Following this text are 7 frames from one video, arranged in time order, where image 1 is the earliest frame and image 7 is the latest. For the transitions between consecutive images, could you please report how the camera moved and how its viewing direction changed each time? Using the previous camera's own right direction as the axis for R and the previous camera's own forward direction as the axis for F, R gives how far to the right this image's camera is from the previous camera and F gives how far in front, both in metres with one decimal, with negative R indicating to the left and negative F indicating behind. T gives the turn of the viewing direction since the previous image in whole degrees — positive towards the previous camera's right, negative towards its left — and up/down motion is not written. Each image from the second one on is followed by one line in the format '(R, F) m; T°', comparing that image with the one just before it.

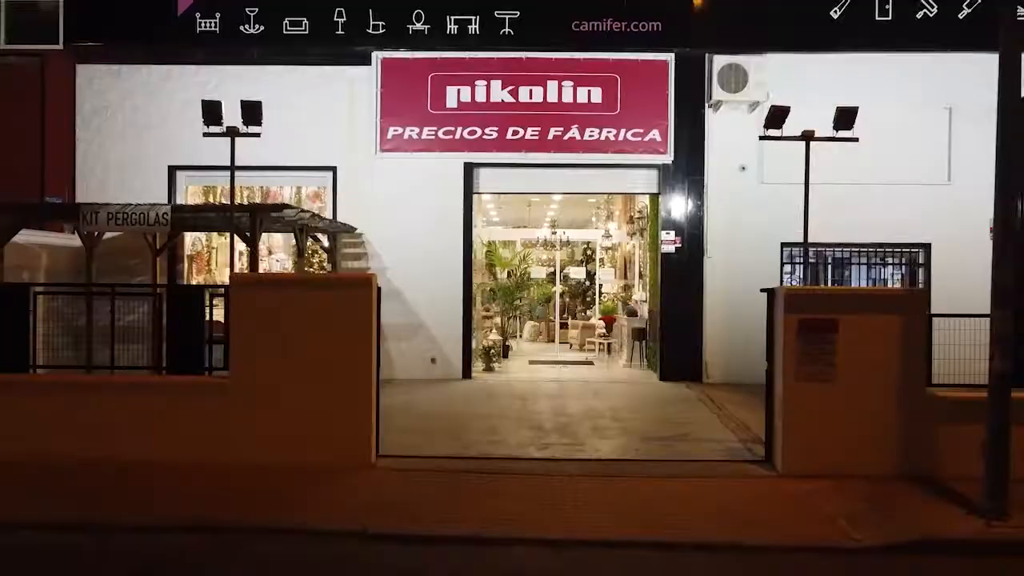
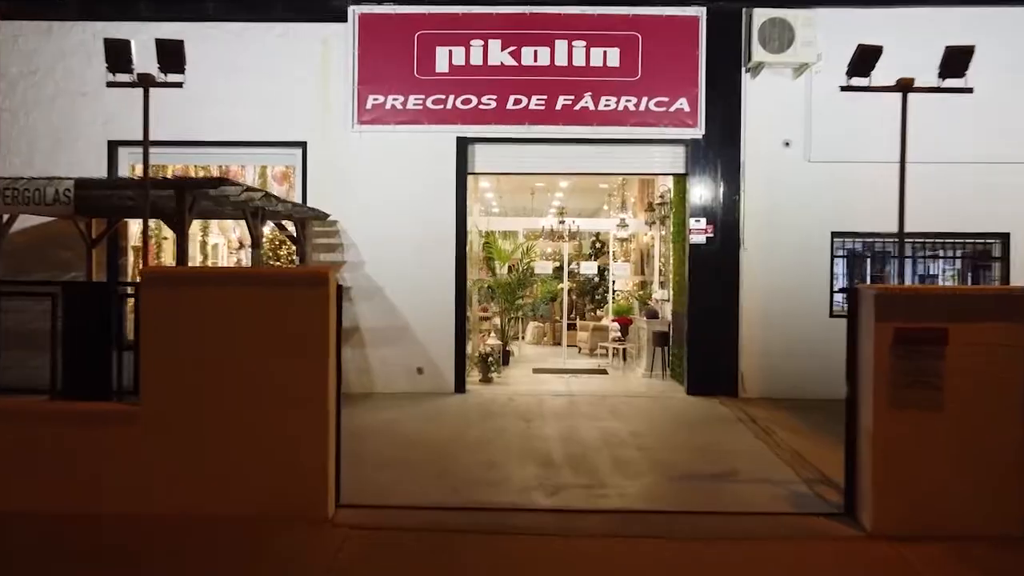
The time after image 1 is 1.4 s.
(0.0, +1.5) m; 0°
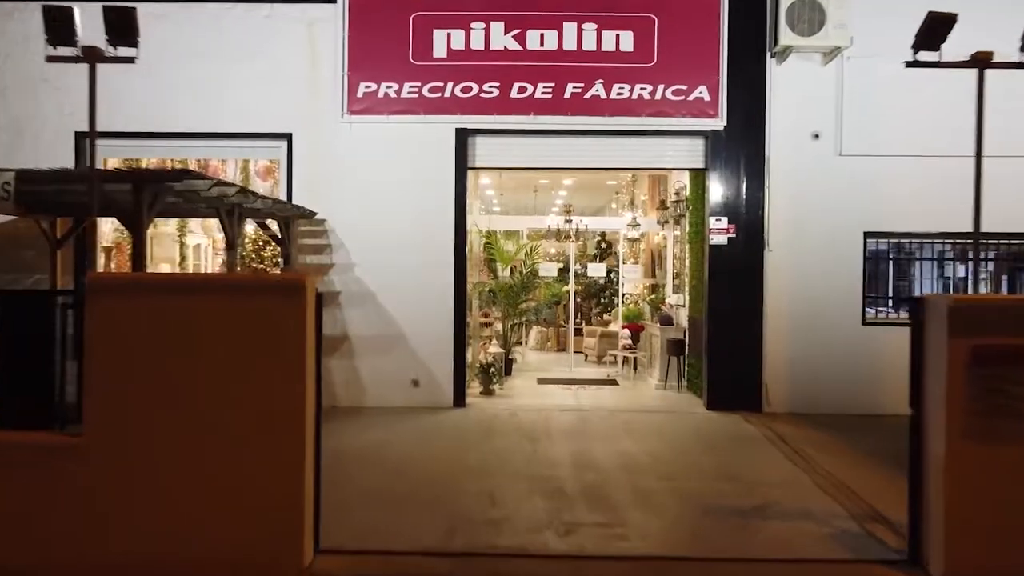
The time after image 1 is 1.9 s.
(-0.1, +0.7) m; 0°
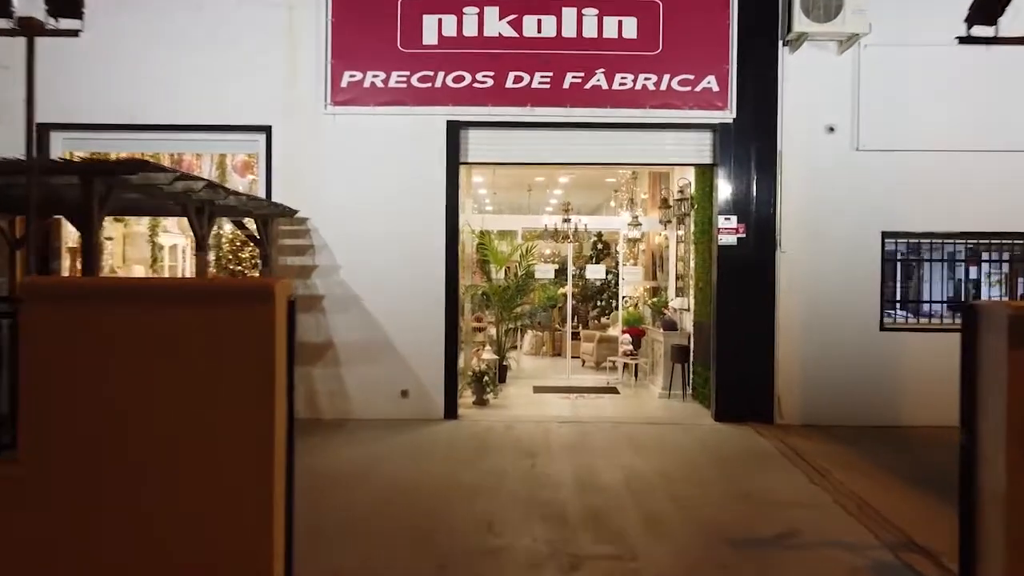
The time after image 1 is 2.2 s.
(0.0, +0.5) m; +1°
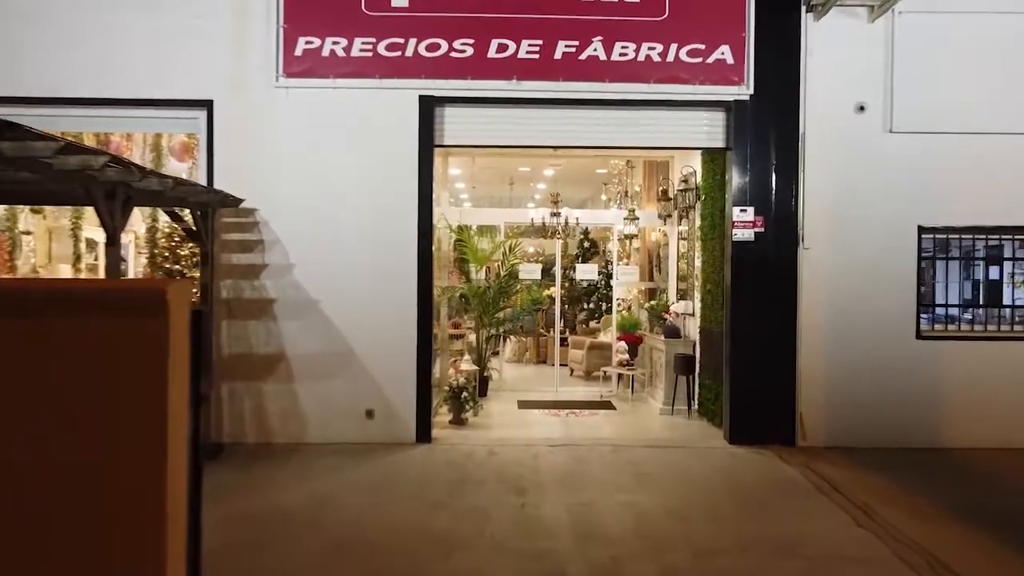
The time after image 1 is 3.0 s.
(0.0, +1.0) m; +2°
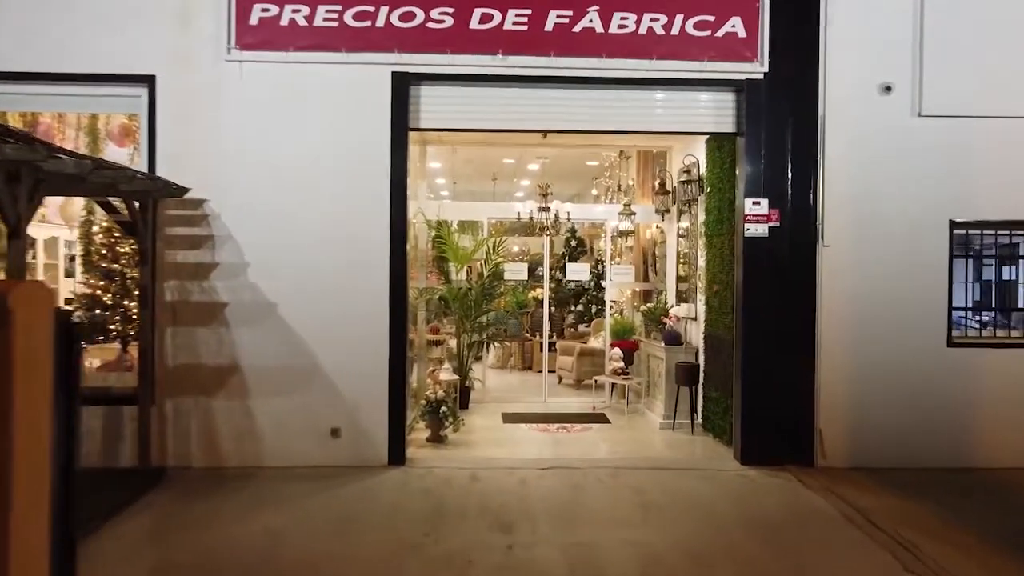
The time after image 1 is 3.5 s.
(0.0, +0.7) m; +1°
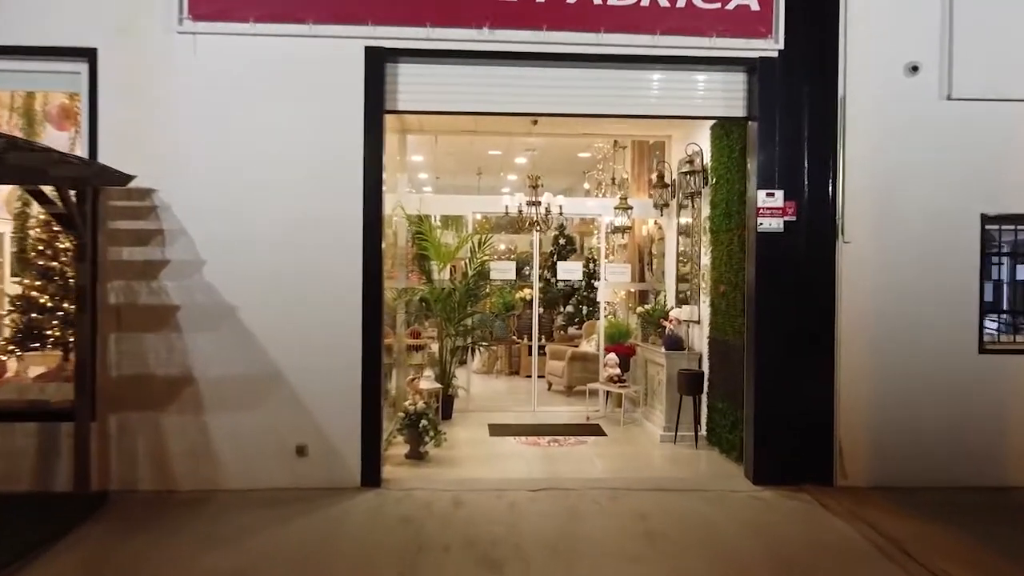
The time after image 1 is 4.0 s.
(0.0, +0.6) m; +1°
